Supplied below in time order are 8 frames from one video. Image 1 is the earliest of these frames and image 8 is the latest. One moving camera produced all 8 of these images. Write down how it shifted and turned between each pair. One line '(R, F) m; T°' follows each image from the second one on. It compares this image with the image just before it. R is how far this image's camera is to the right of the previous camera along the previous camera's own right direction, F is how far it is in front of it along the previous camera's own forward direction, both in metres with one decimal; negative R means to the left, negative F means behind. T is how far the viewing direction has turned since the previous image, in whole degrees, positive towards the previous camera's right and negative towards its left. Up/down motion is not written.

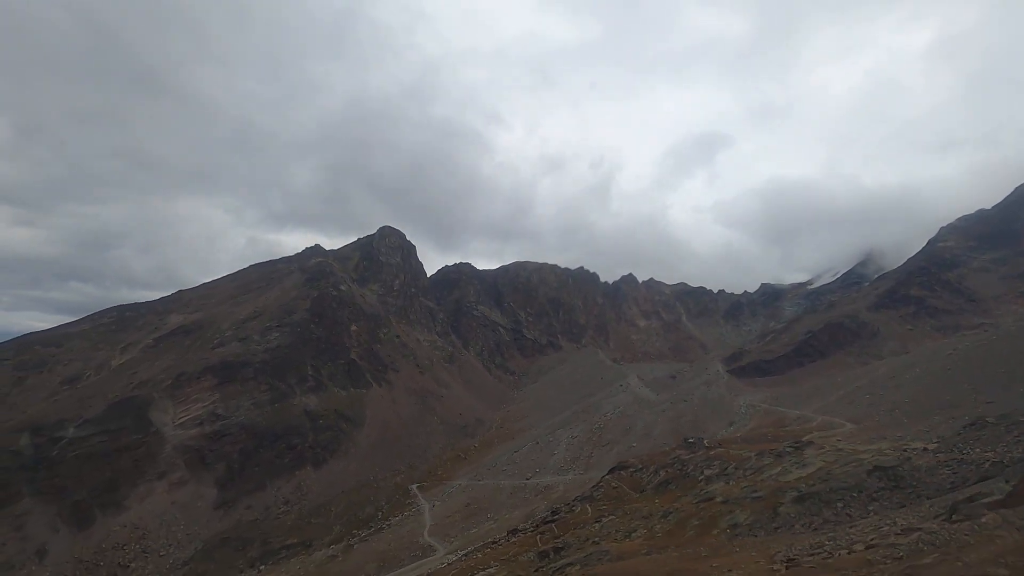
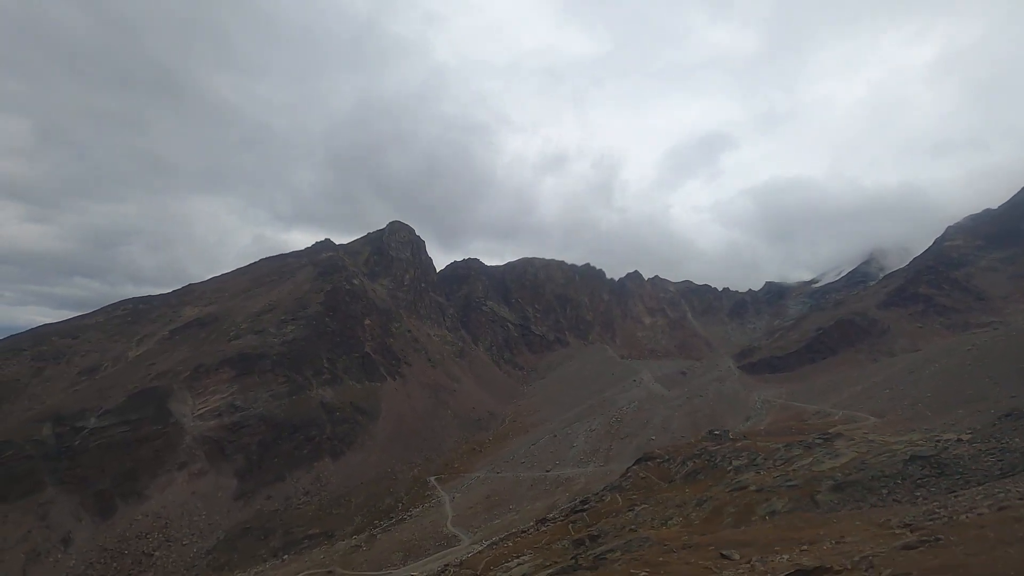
(-2.7, -0.3) m; 0°
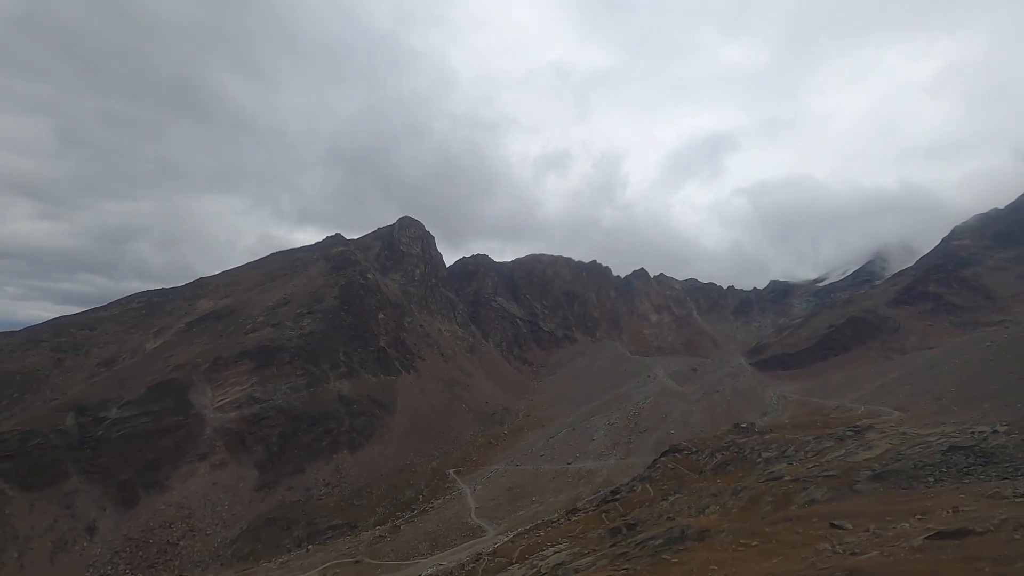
(-2.8, -0.2) m; 0°
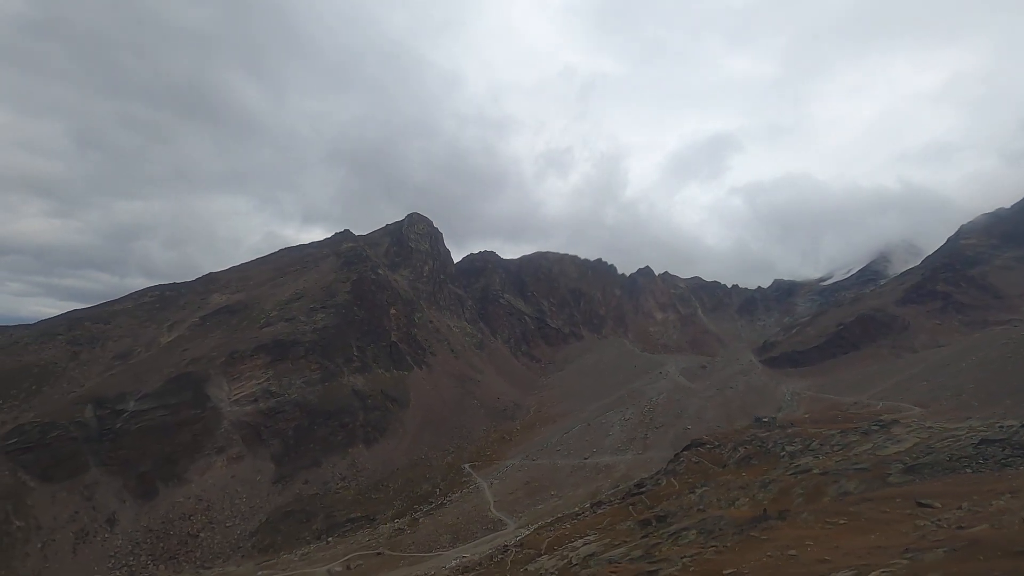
(-2.3, -0.2) m; 0°
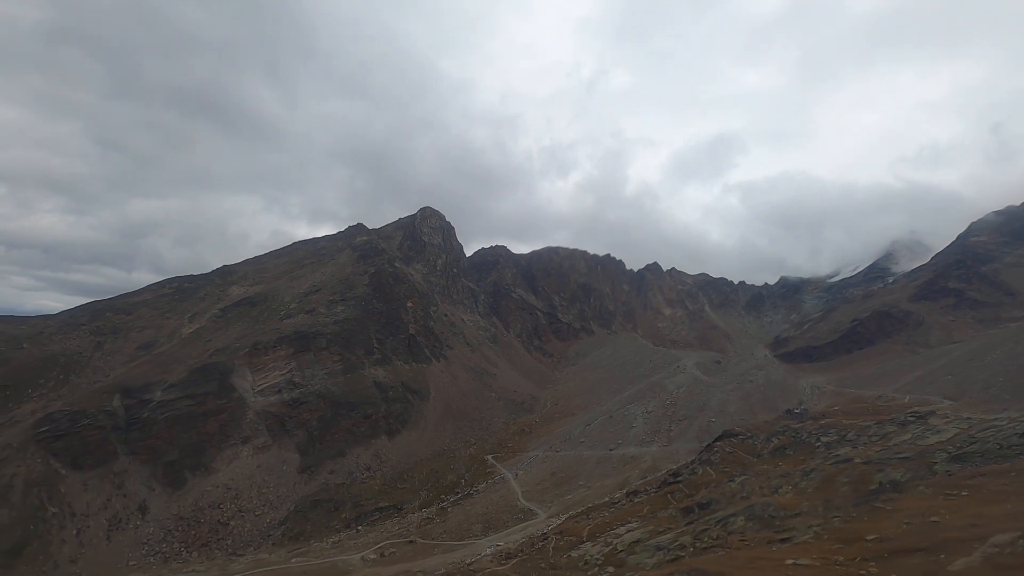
(-3.3, -0.2) m; 0°
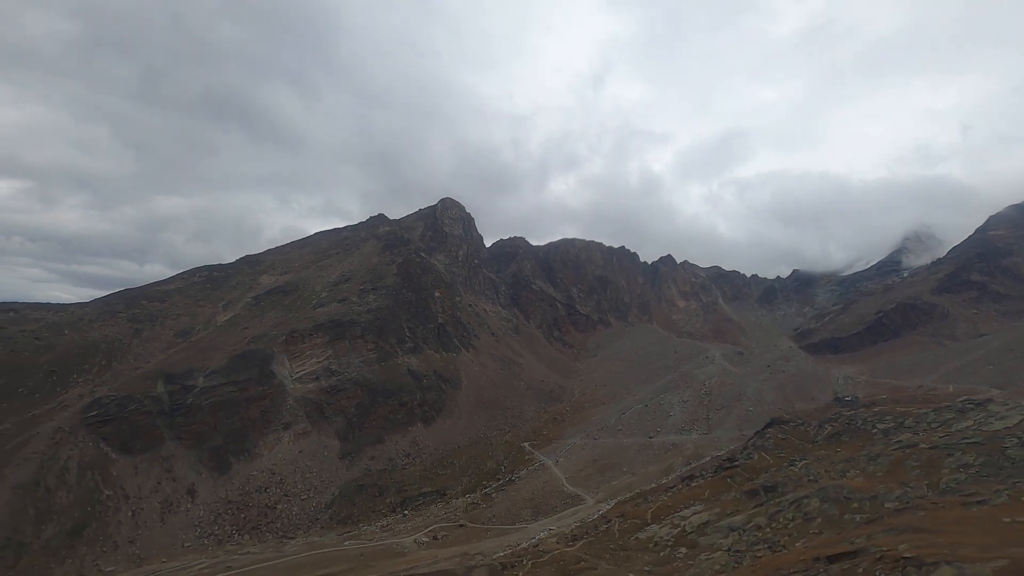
(-5.0, -0.3) m; 0°
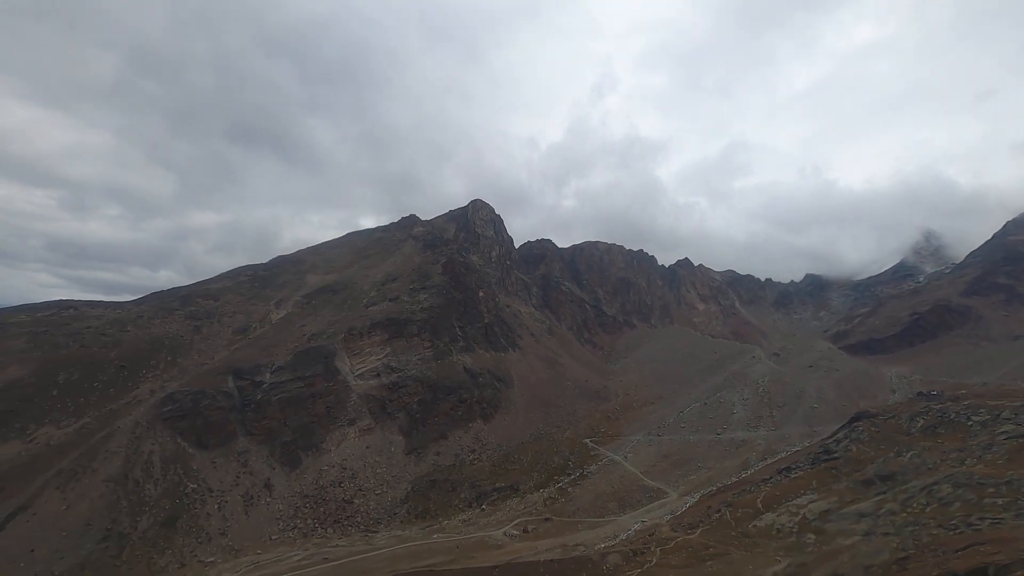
(-9.4, -0.6) m; 0°
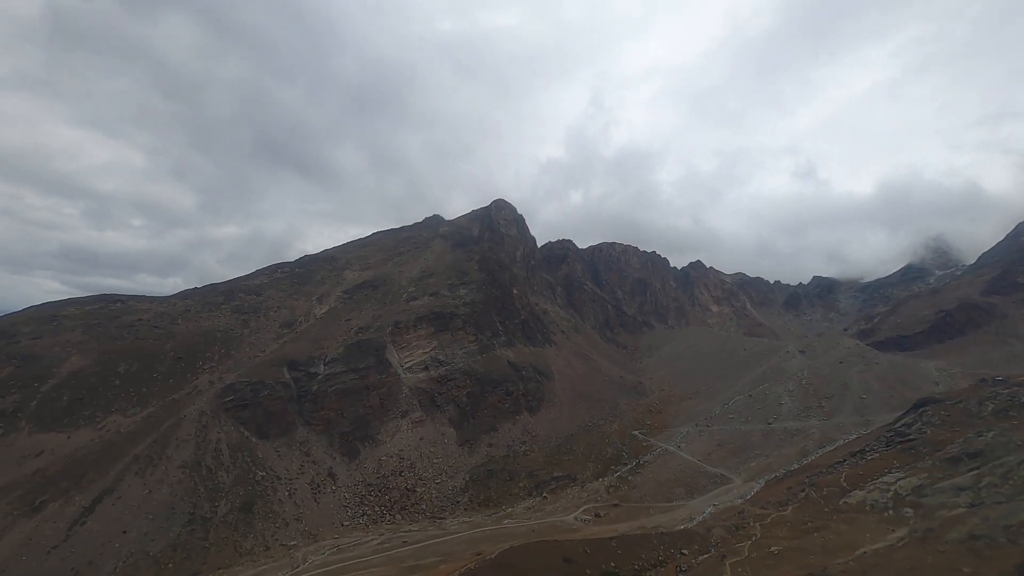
(-7.7, -0.8) m; 0°
